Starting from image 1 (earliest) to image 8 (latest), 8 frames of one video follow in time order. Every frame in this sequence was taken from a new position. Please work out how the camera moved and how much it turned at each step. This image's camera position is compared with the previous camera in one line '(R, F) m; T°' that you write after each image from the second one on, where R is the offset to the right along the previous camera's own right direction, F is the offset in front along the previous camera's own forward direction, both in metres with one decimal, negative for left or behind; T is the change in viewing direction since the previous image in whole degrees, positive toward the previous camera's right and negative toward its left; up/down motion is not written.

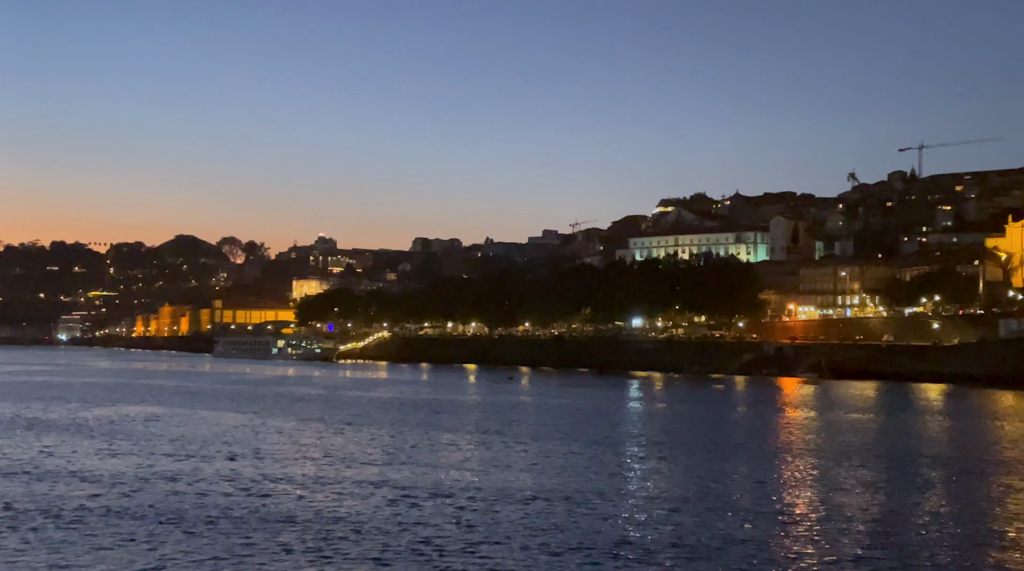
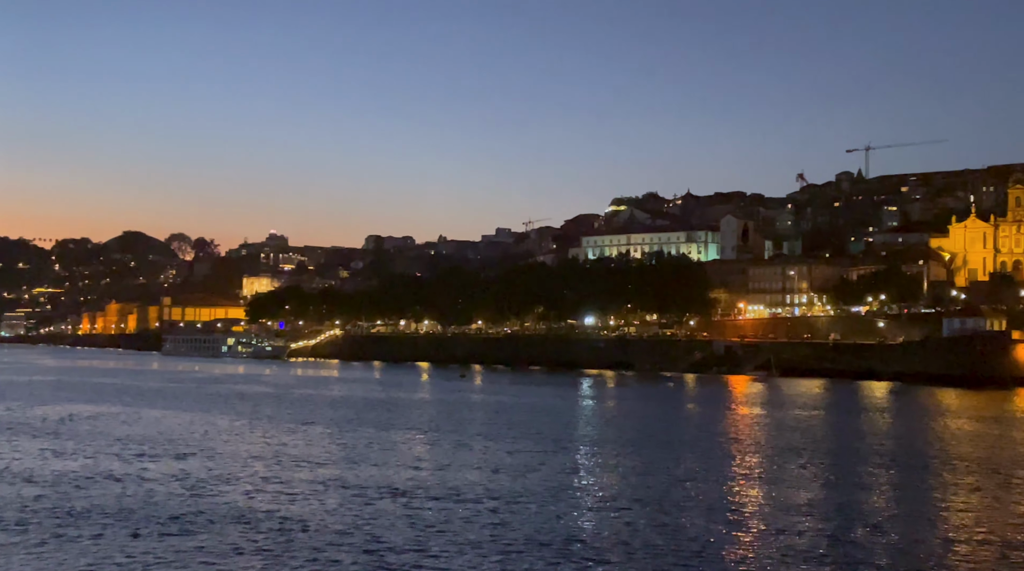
(+0.5, +0.4) m; +2°
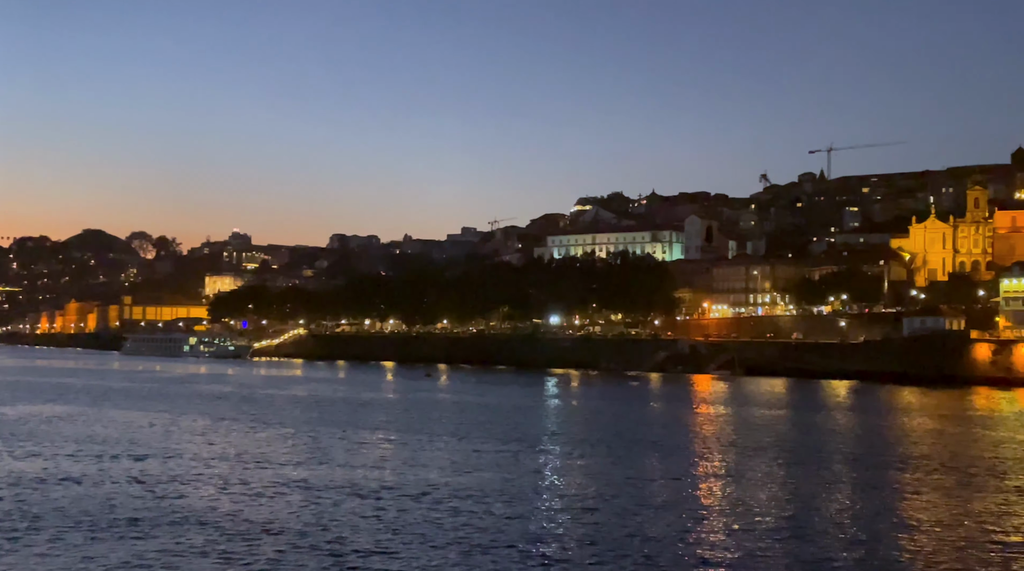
(+0.1, -0.1) m; +2°
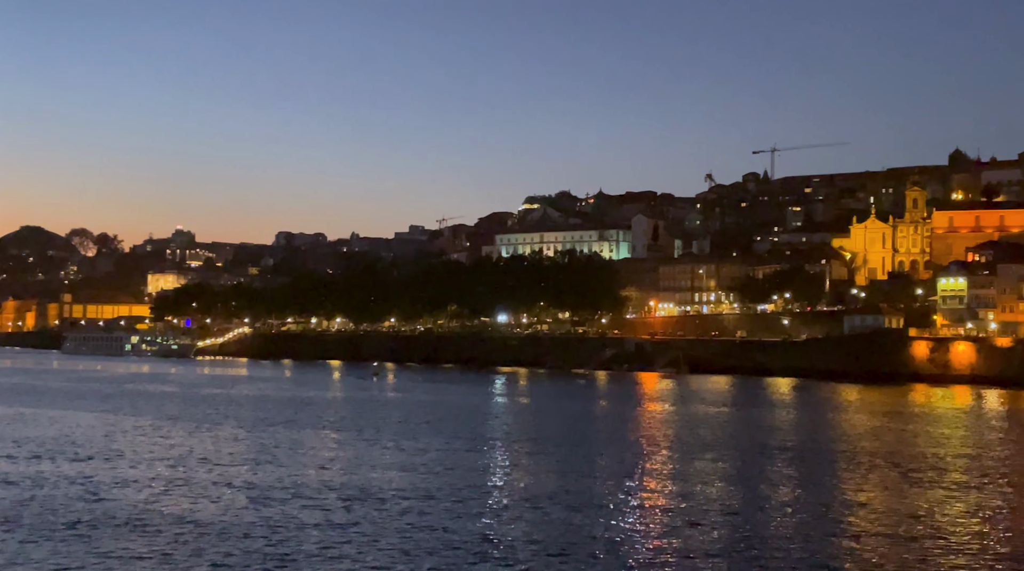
(+0.2, -0.3) m; +2°
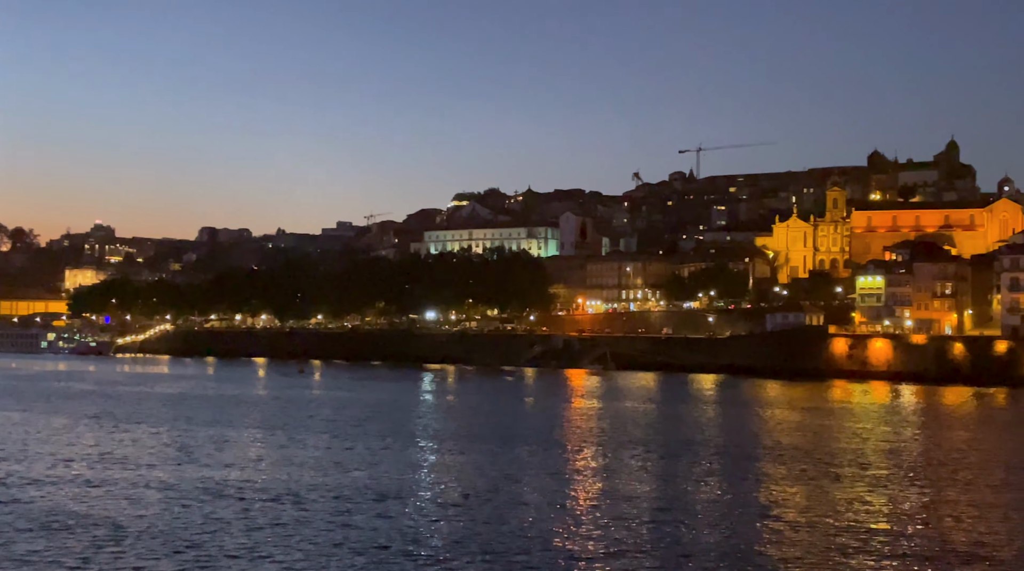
(0.0, -1.0) m; +3°
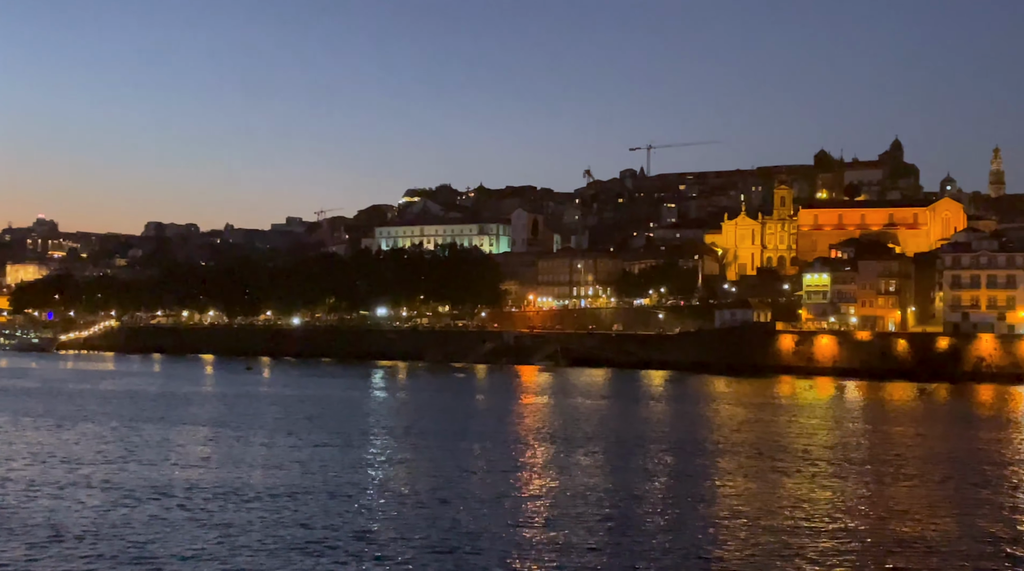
(0.0, -0.6) m; +2°
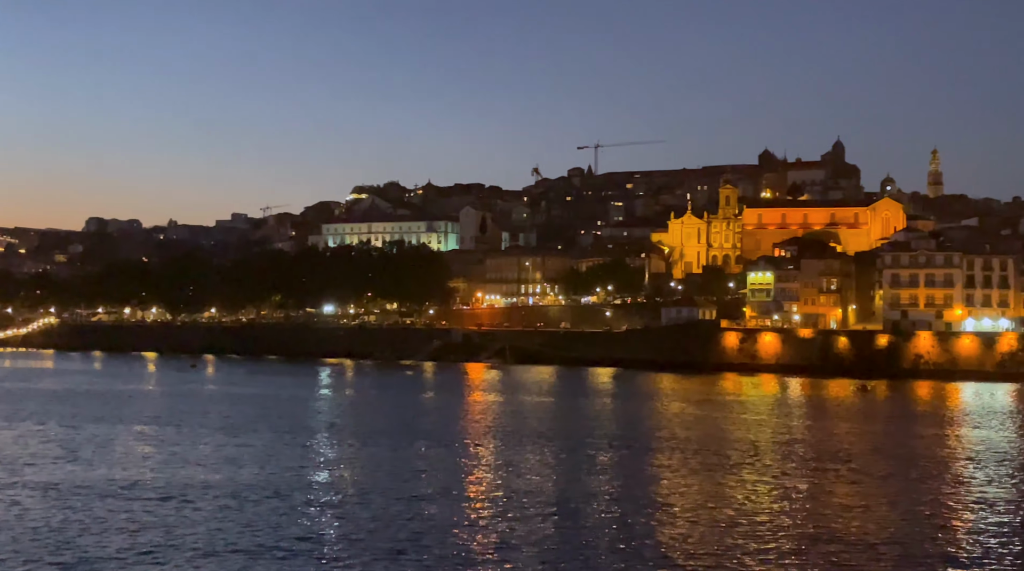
(0.0, -0.6) m; +2°
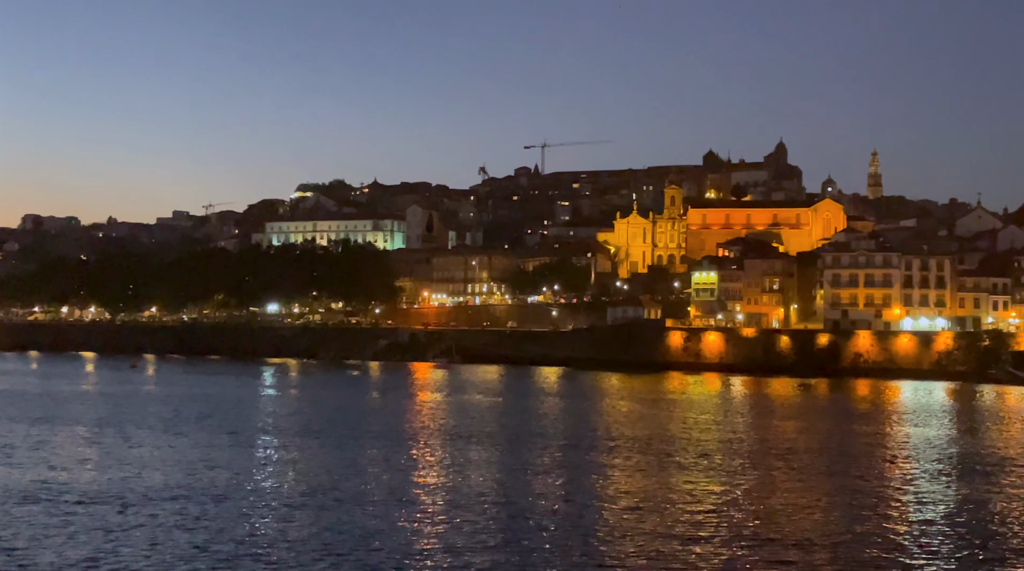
(0.0, -0.5) m; +2°
